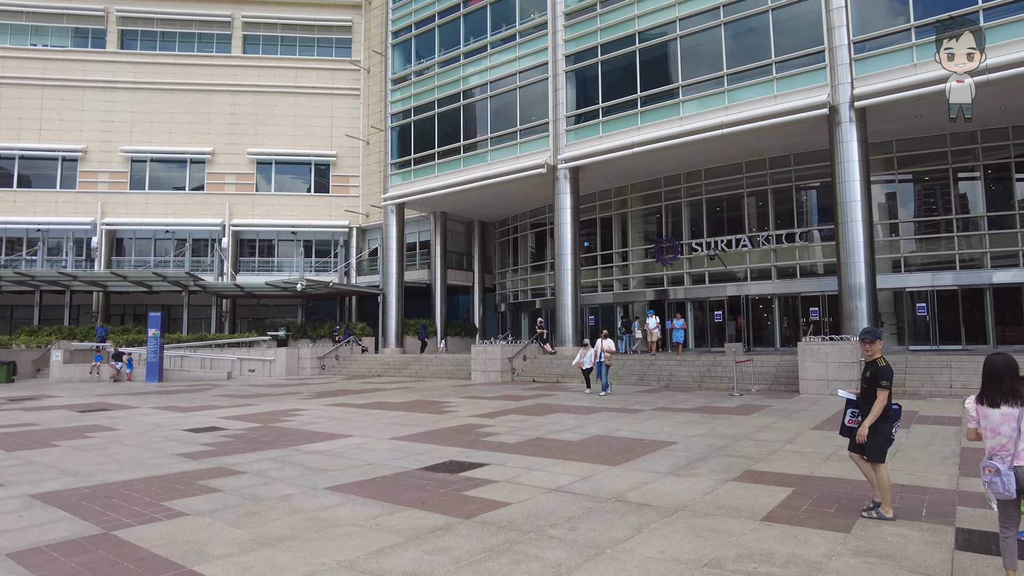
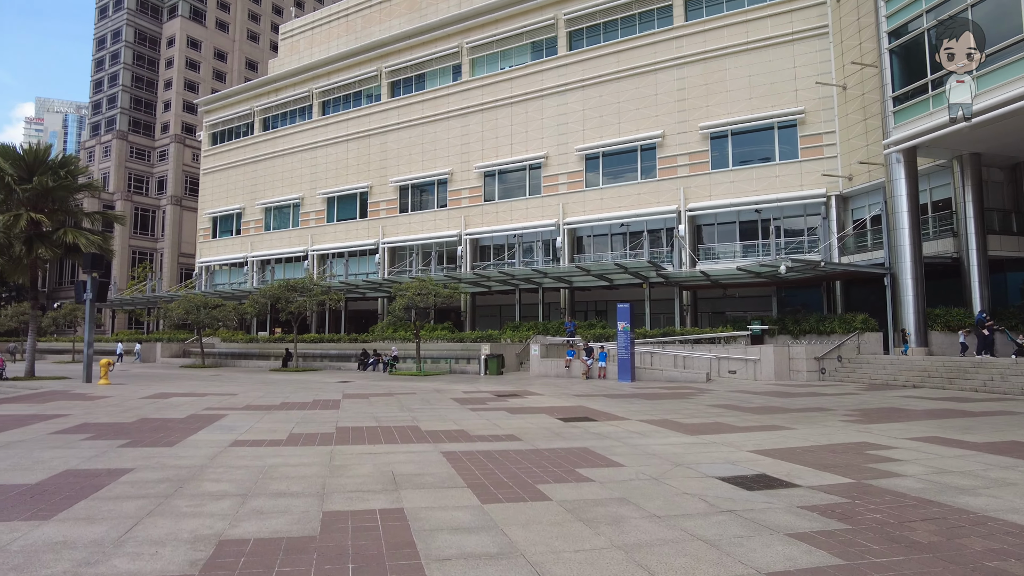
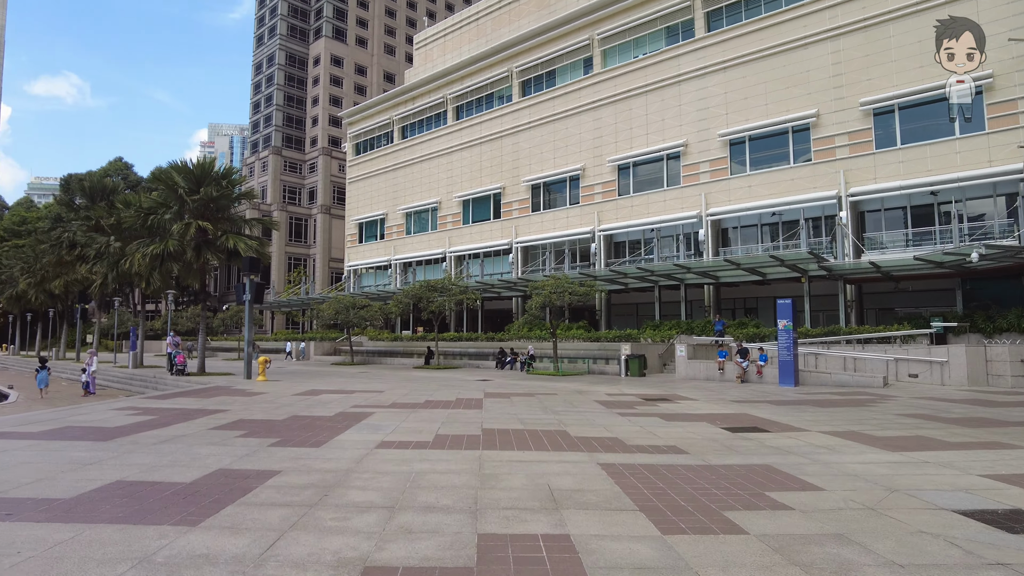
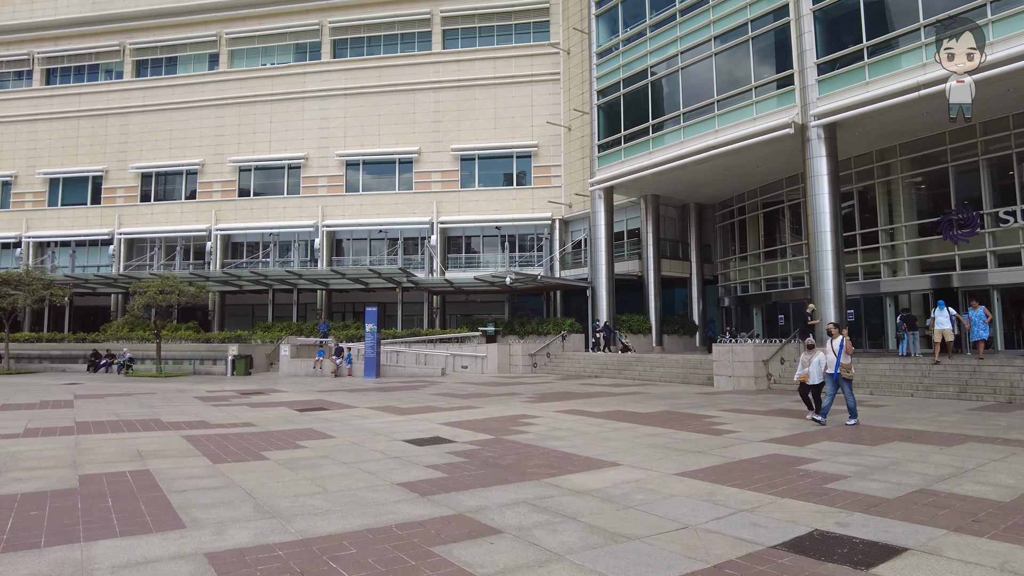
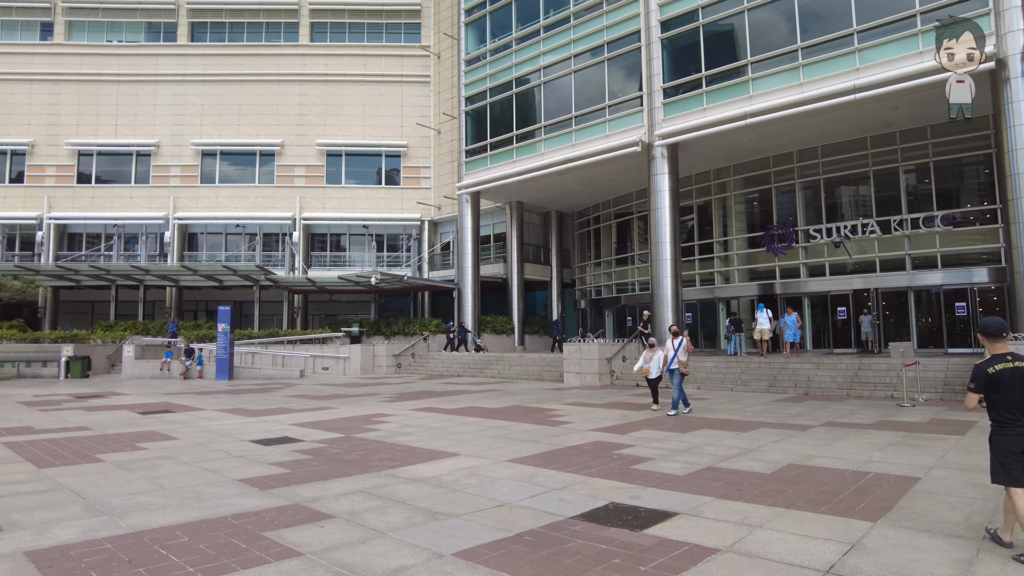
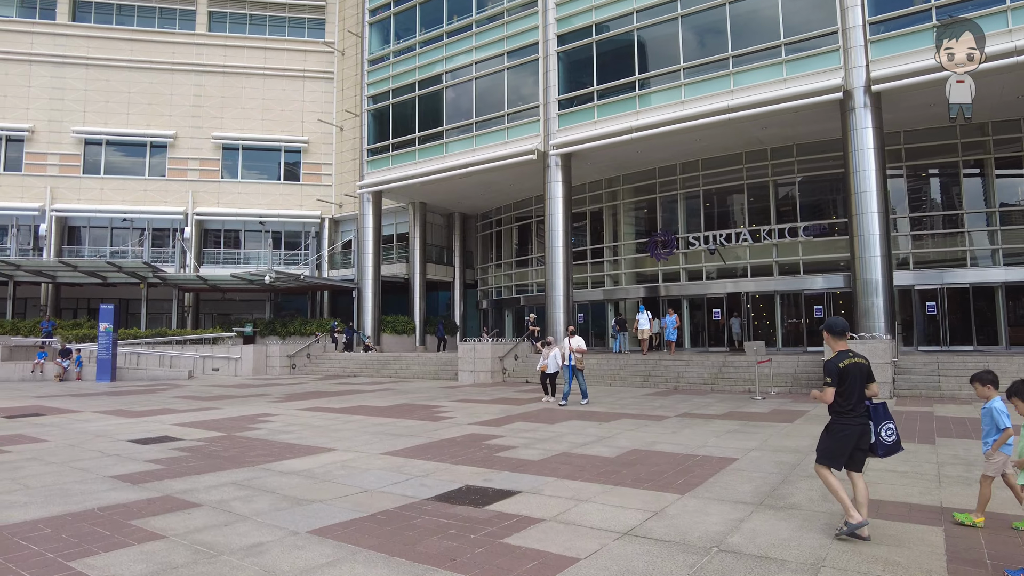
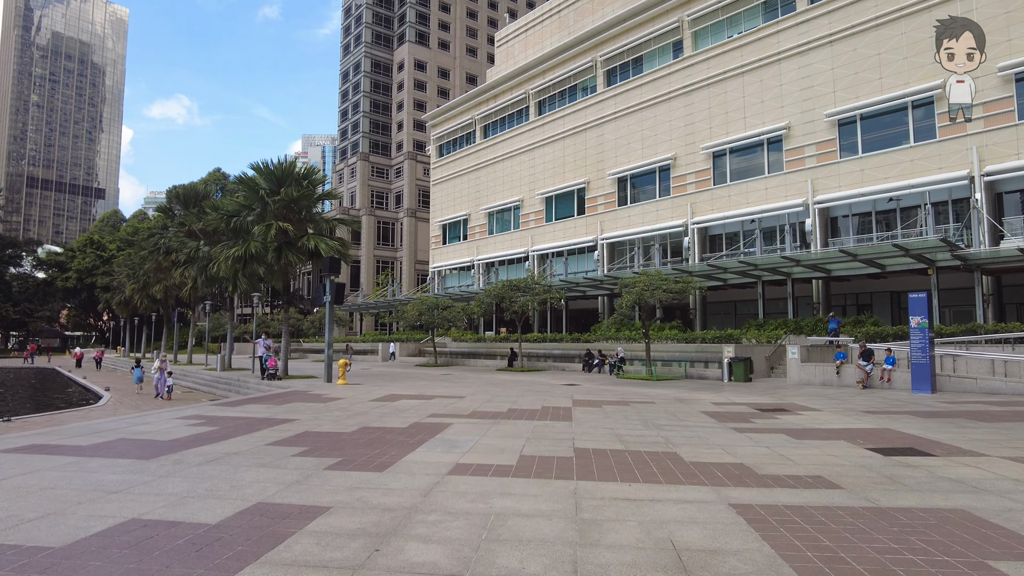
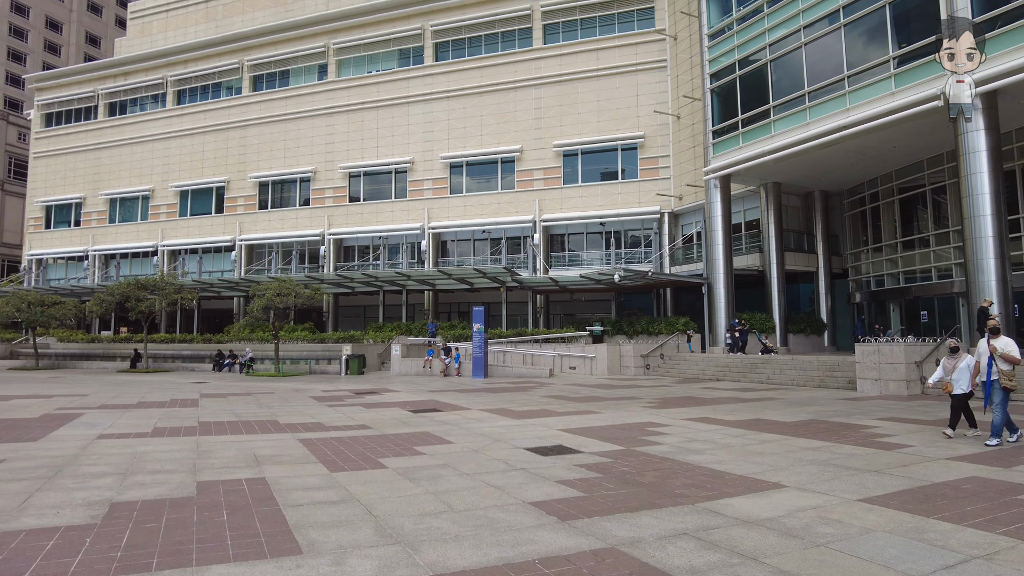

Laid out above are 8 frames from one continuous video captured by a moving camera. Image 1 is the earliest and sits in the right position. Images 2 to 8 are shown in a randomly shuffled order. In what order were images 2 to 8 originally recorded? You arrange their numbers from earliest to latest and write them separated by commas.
6, 5, 4, 8, 2, 3, 7
